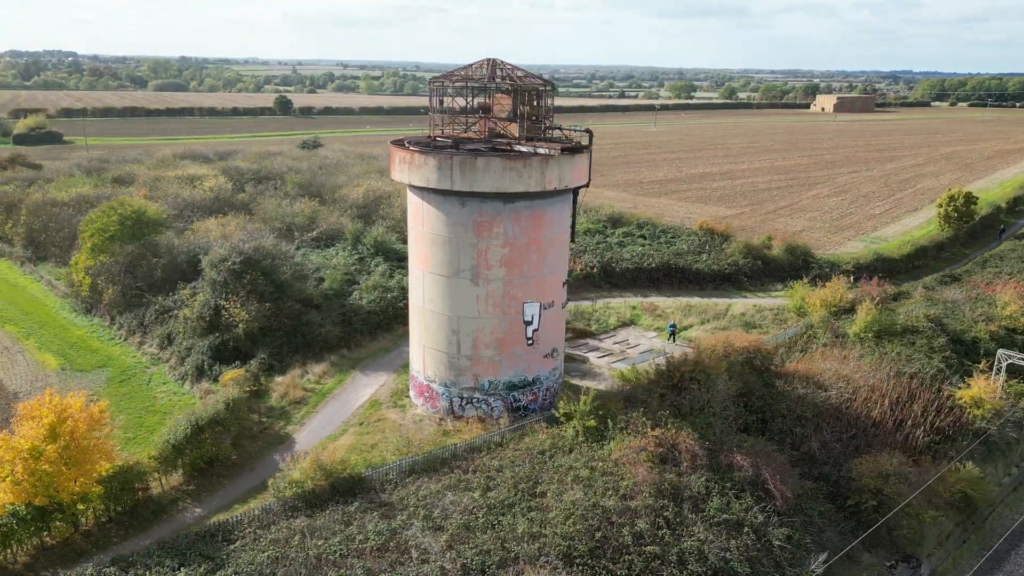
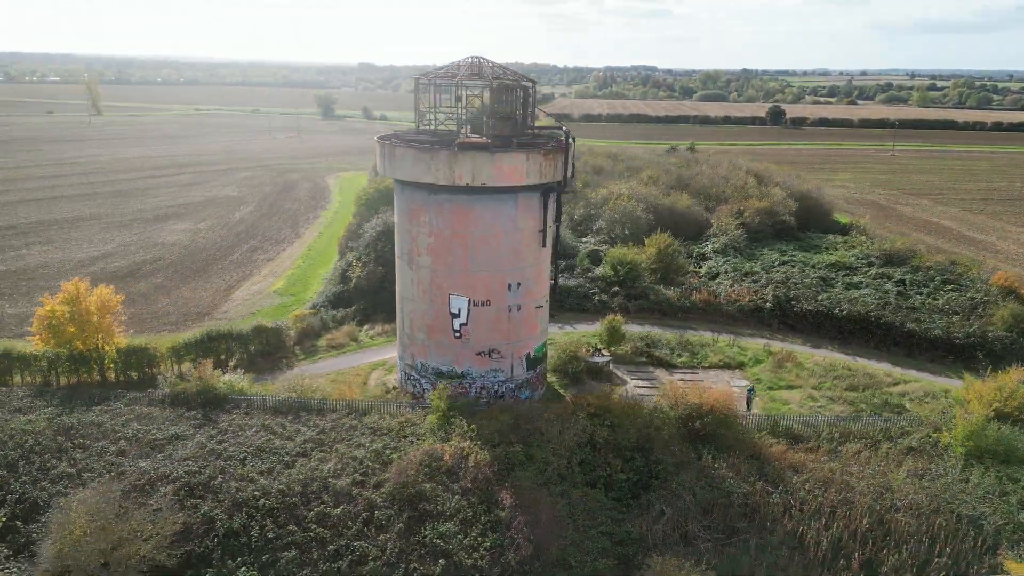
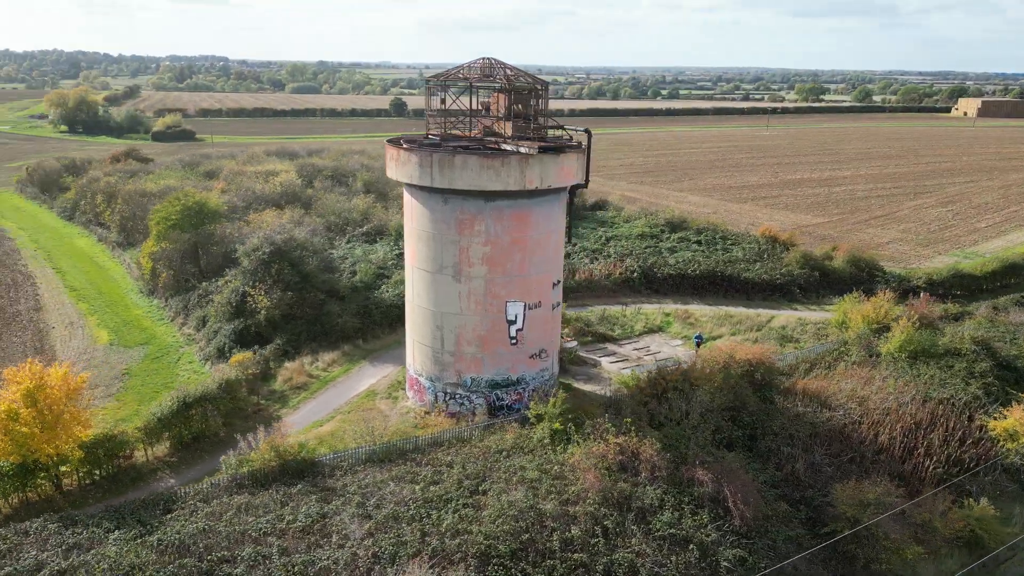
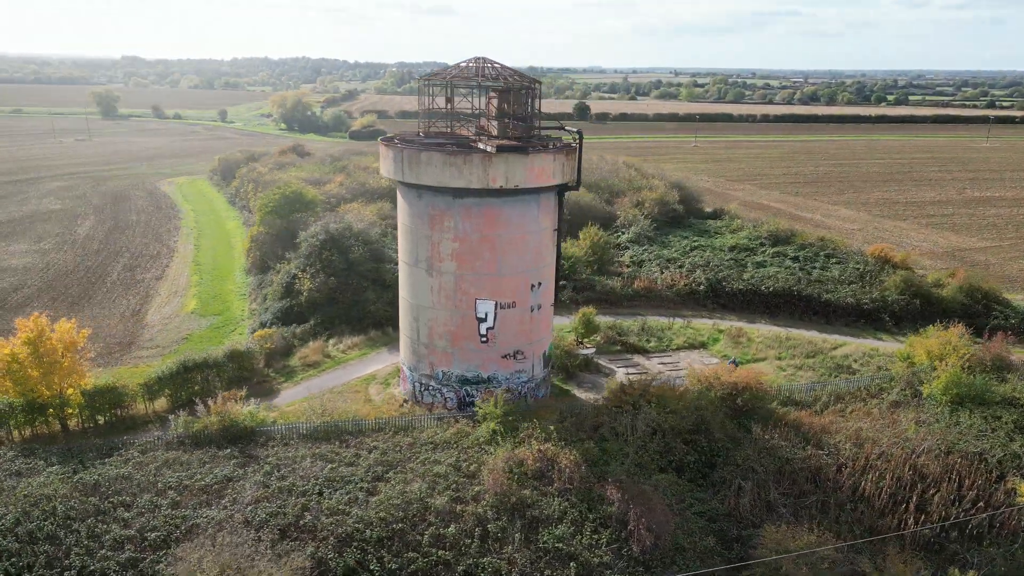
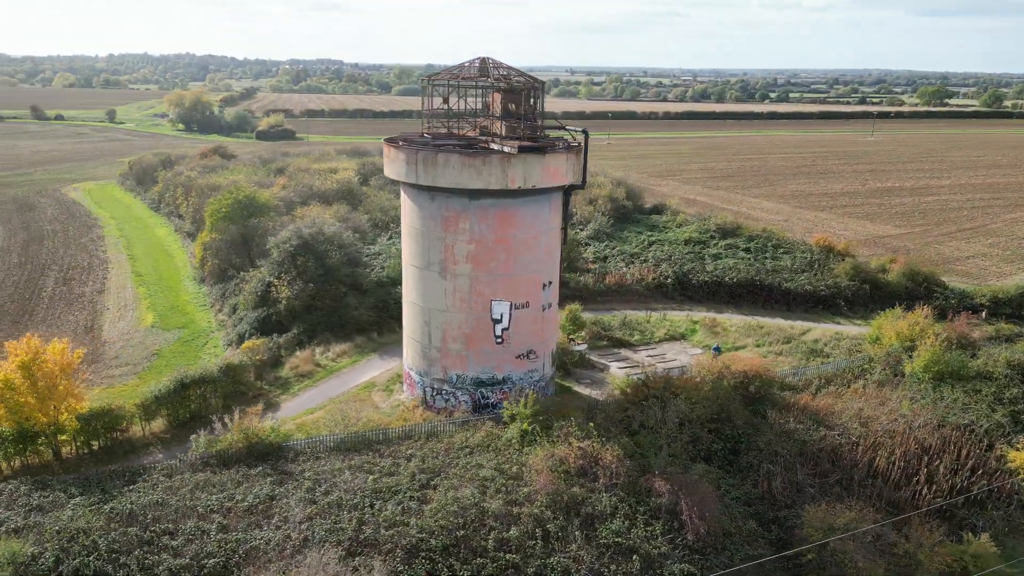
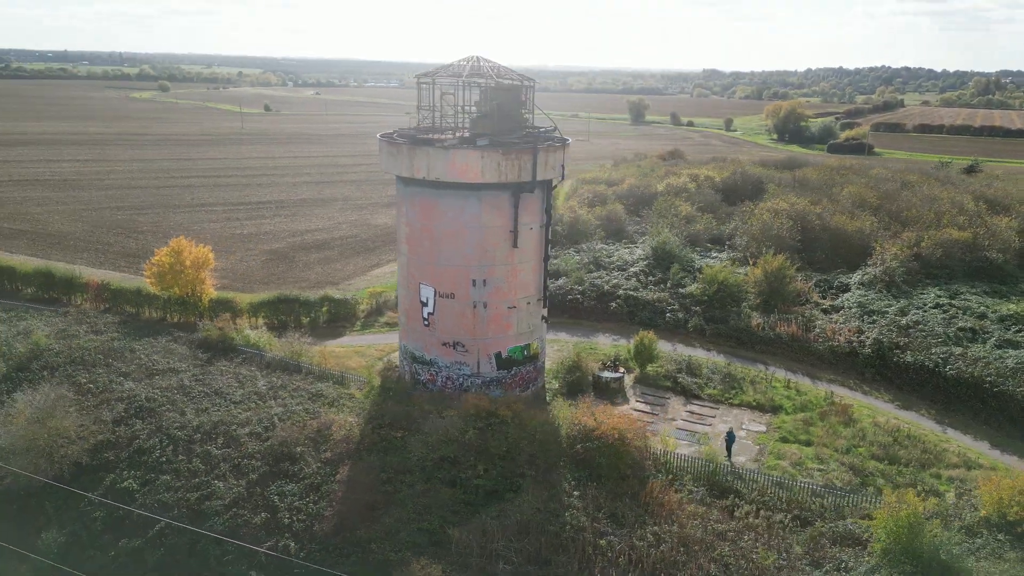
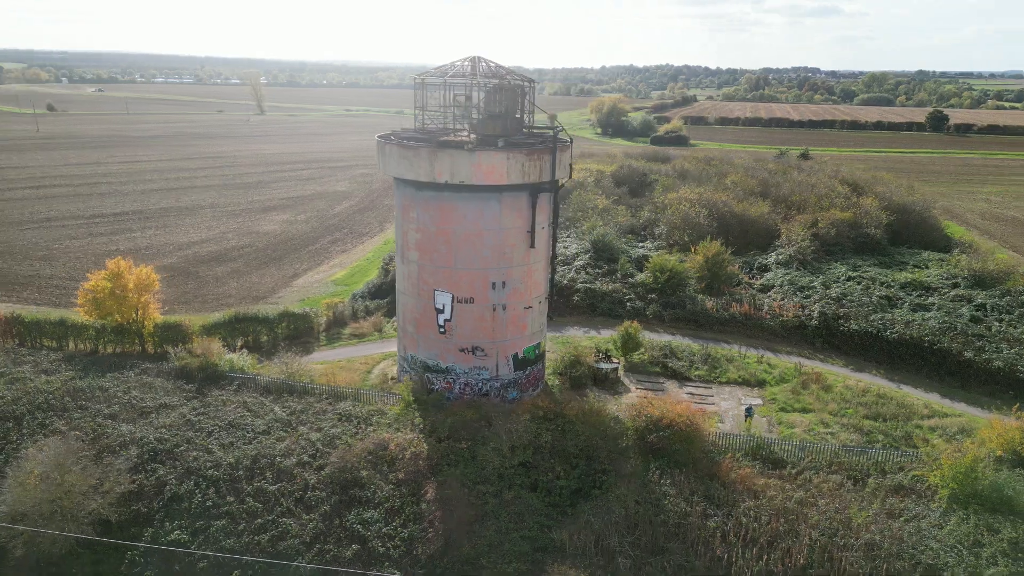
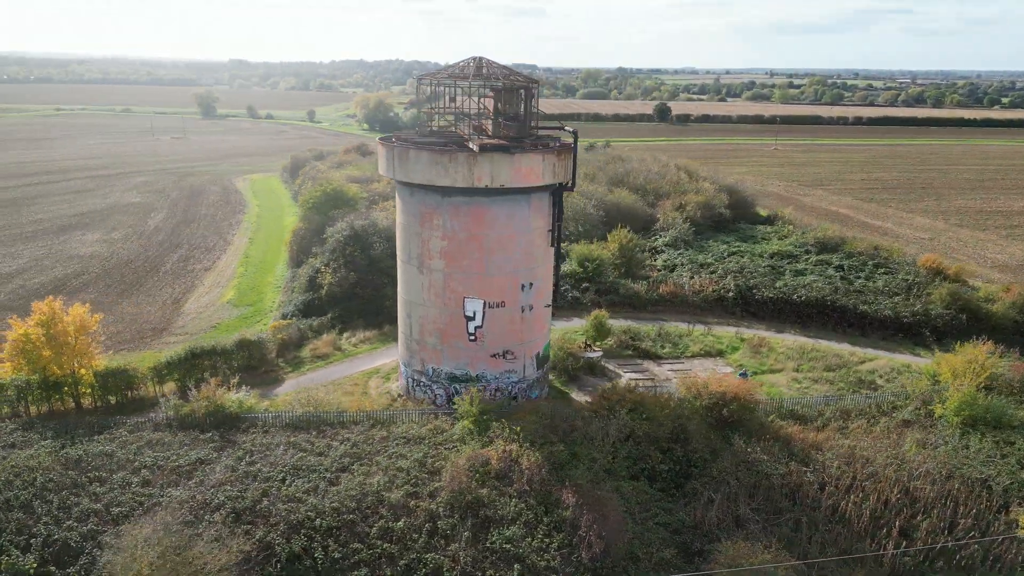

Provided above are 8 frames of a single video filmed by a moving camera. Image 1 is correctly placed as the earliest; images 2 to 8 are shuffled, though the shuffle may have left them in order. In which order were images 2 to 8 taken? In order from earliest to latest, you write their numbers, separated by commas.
3, 5, 4, 8, 2, 7, 6
